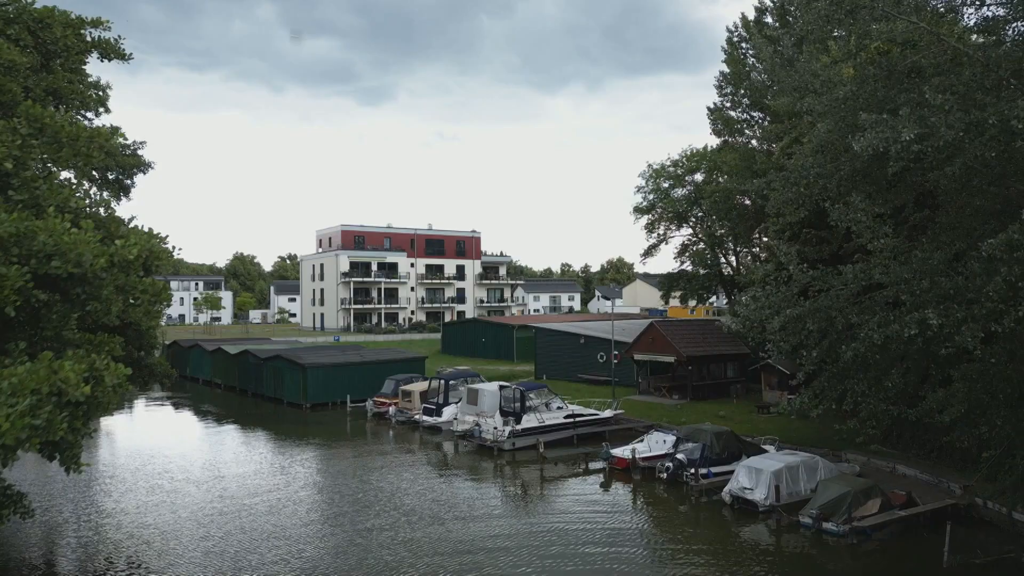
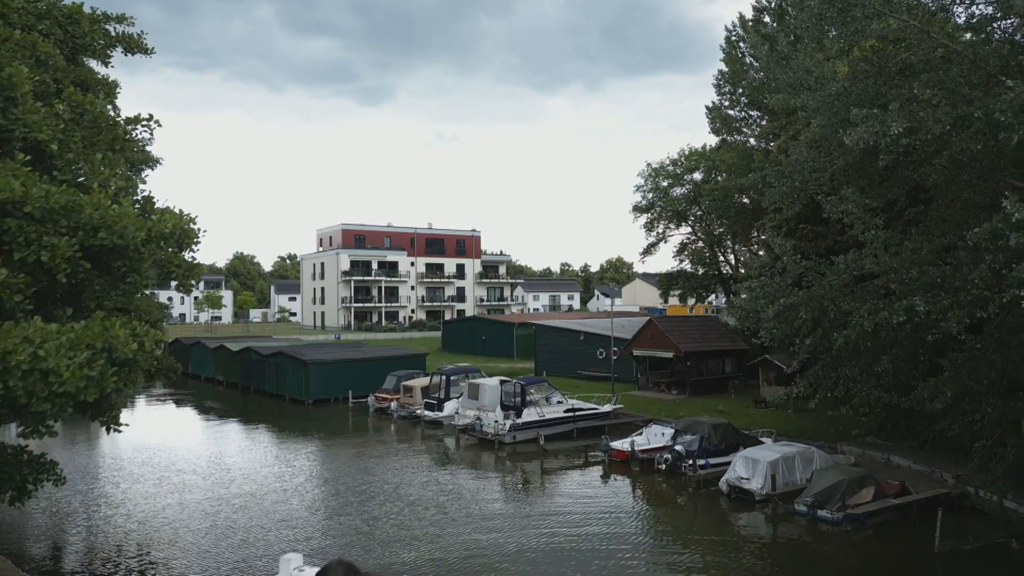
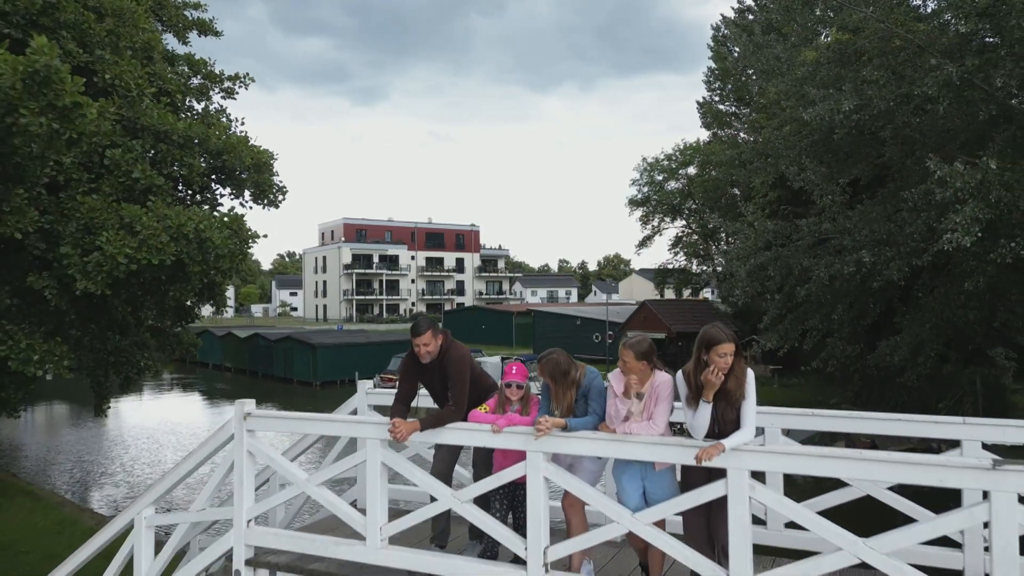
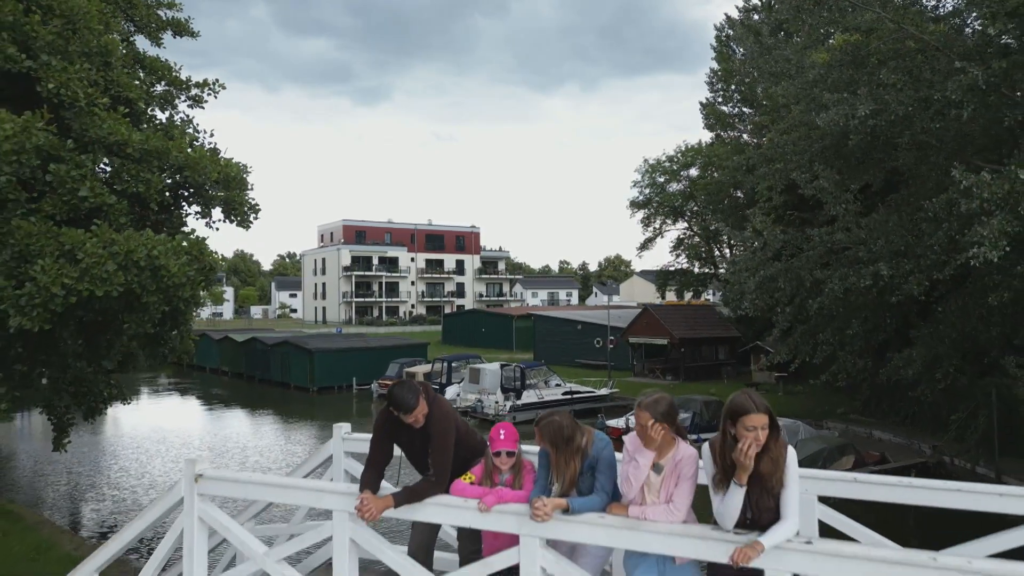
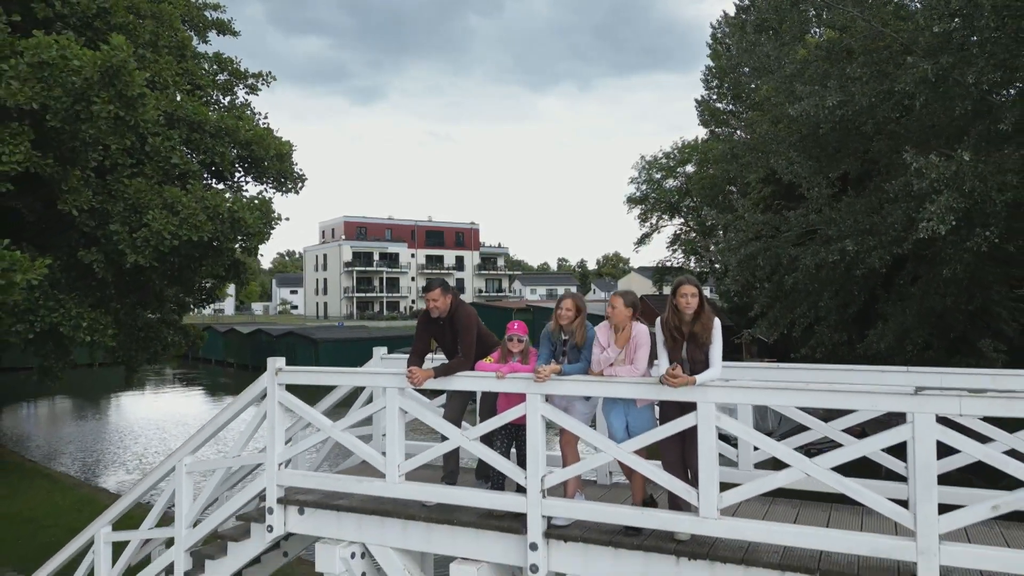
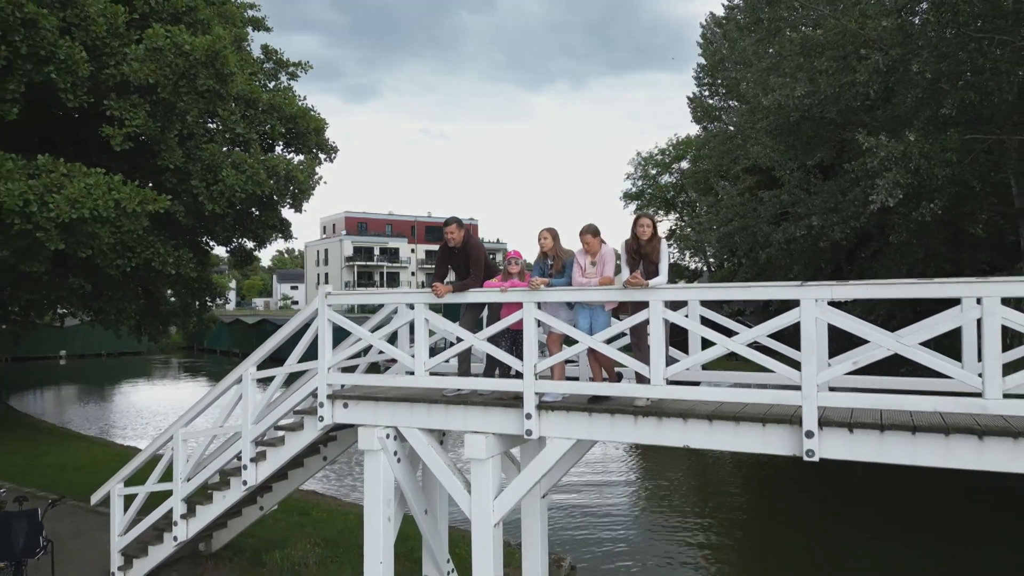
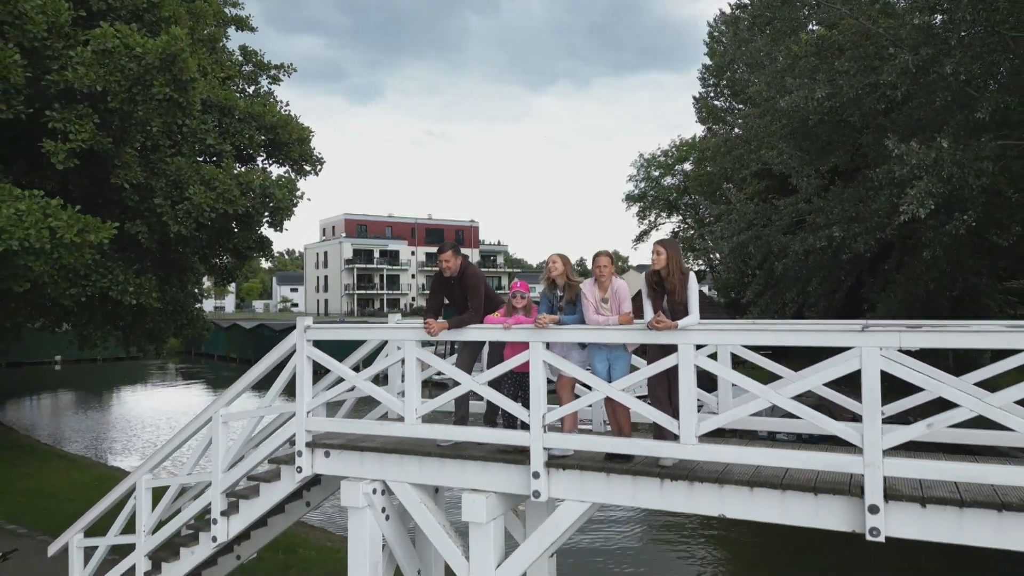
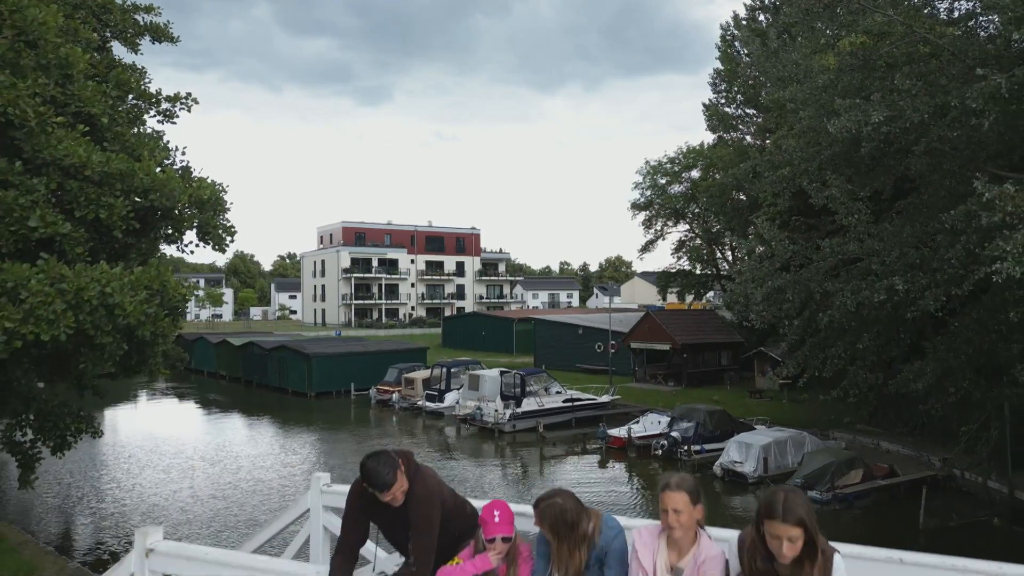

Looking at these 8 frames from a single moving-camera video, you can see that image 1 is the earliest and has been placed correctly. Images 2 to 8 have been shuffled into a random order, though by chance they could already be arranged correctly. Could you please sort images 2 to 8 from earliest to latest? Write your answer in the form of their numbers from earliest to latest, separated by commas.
2, 8, 4, 3, 5, 7, 6
